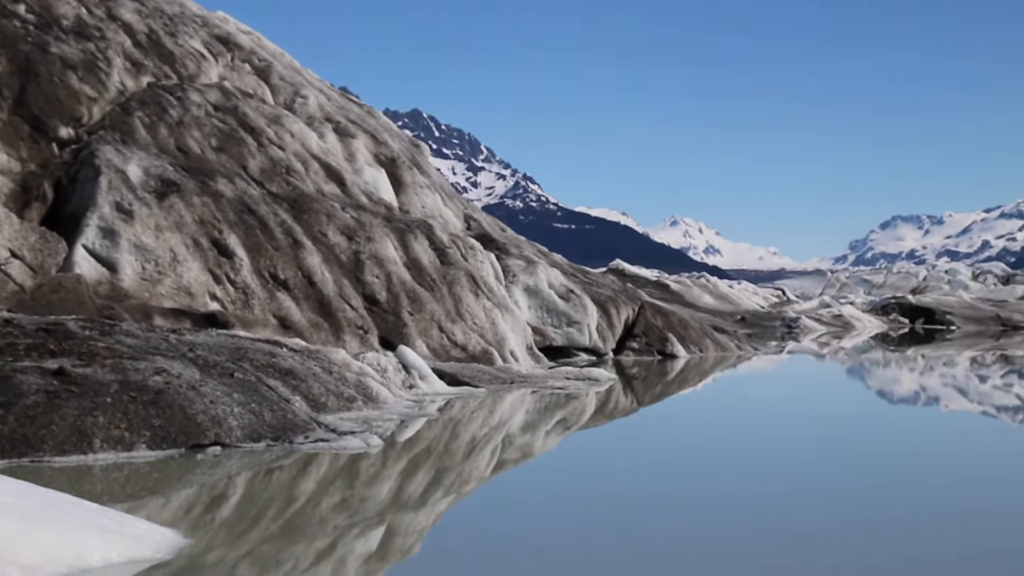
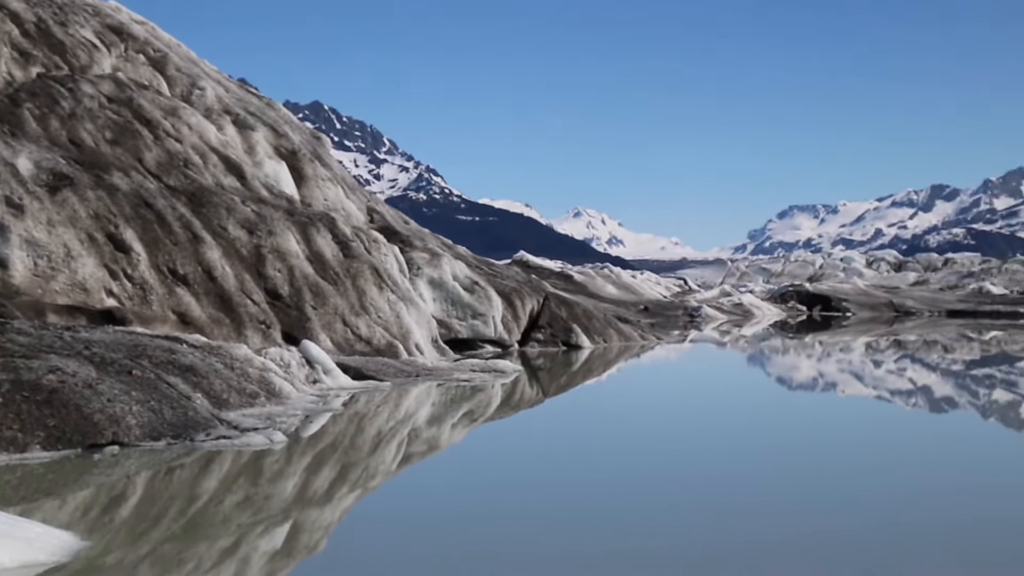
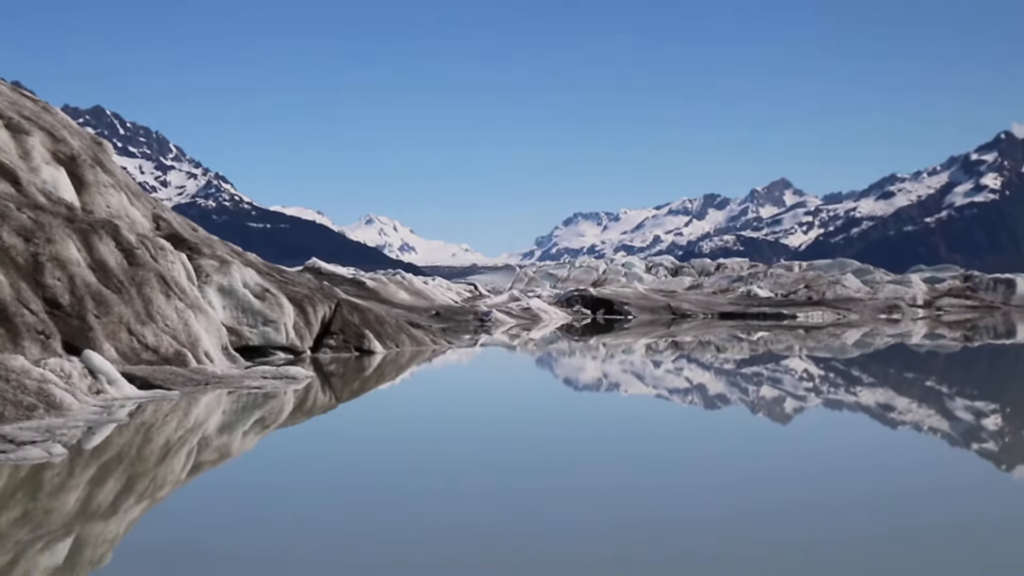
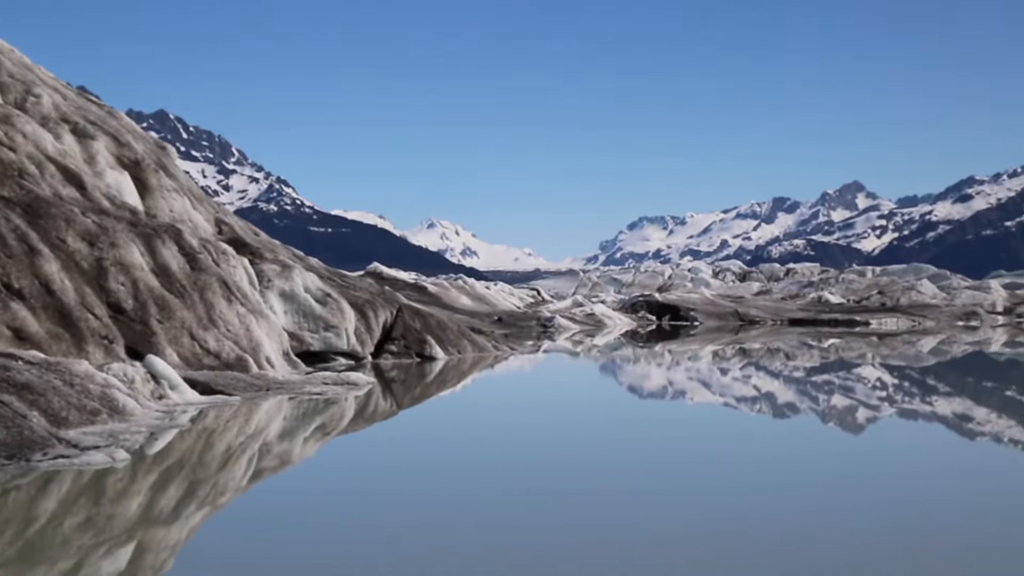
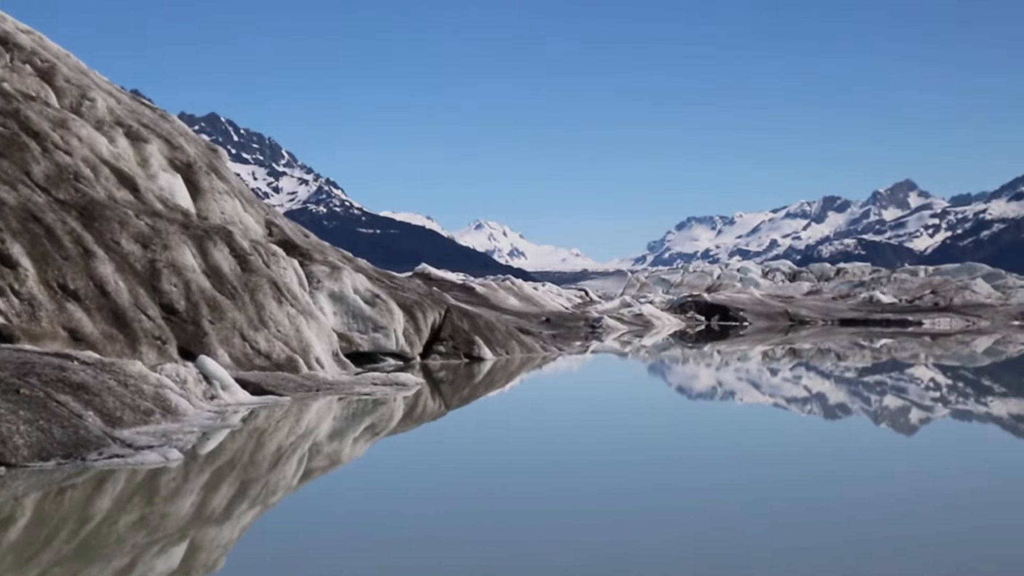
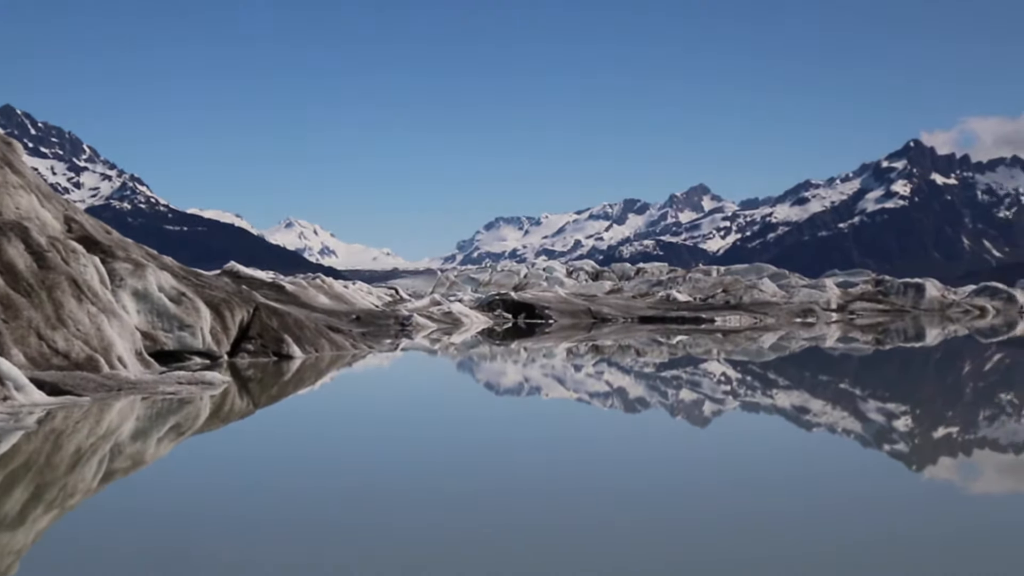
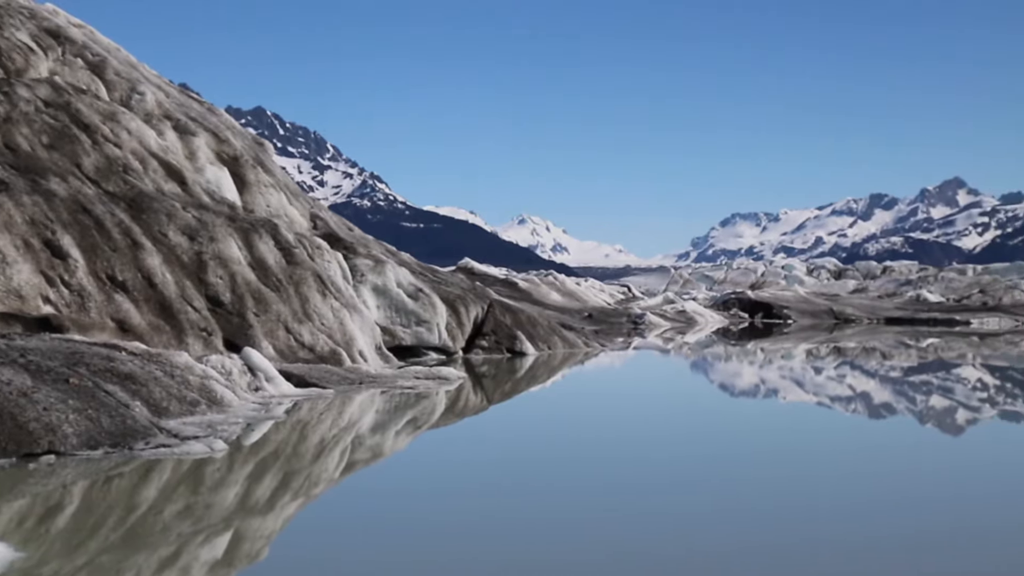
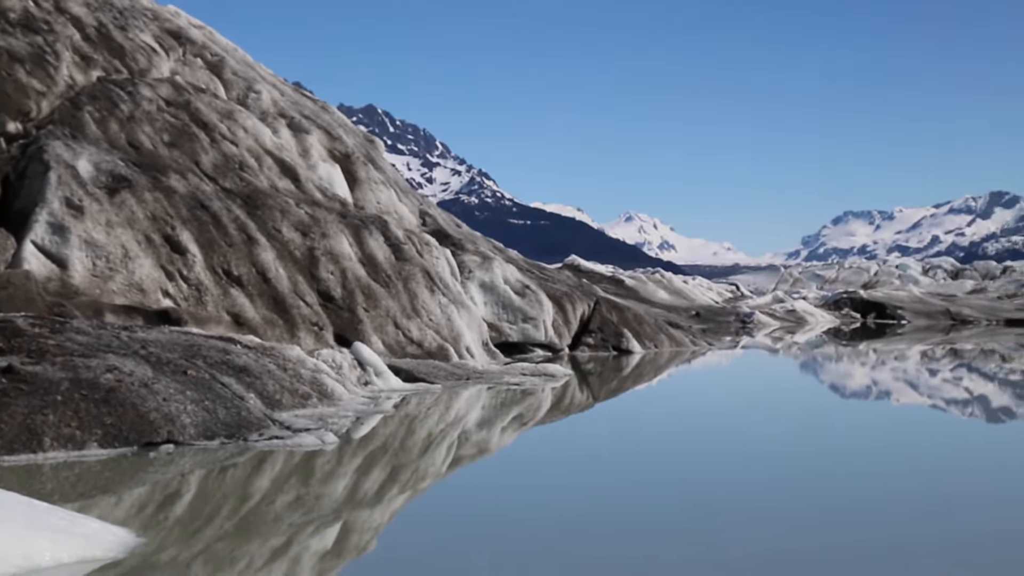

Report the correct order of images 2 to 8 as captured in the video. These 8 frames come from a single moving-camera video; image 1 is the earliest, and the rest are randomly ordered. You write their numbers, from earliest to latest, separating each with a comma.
8, 2, 7, 5, 4, 3, 6
